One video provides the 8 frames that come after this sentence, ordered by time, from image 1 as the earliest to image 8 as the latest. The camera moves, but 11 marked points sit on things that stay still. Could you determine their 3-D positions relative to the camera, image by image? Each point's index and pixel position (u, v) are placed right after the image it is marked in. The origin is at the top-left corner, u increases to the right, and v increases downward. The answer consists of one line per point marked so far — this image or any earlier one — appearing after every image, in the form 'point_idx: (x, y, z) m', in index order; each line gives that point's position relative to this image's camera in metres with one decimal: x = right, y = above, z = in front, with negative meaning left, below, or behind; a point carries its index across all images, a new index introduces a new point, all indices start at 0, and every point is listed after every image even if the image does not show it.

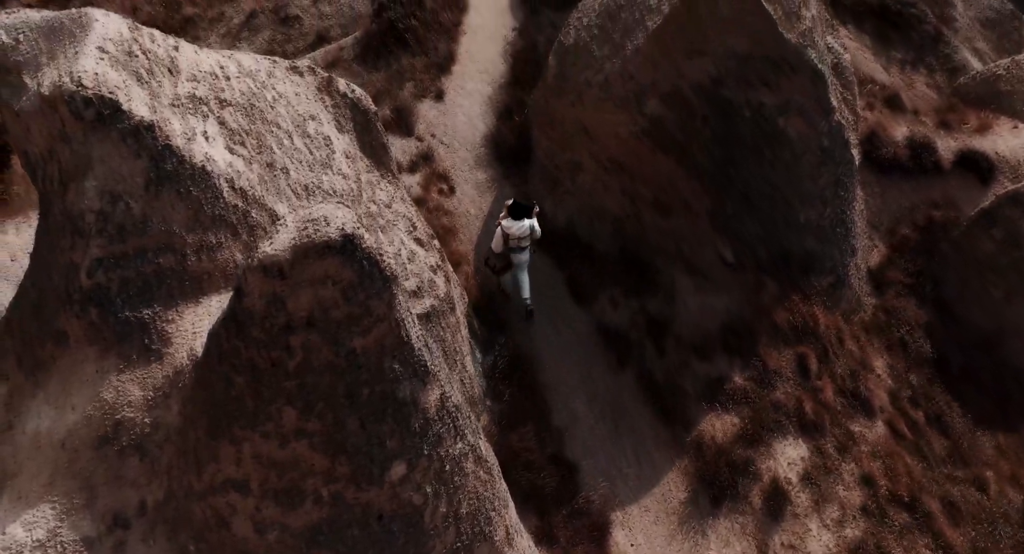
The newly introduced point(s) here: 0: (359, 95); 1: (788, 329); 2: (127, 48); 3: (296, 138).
0: (-1.4, +1.7, +7.1) m
1: (+3.0, -0.6, +8.3) m
2: (-2.5, +1.4, +5.0) m
3: (-1.8, +1.1, +6.3) m
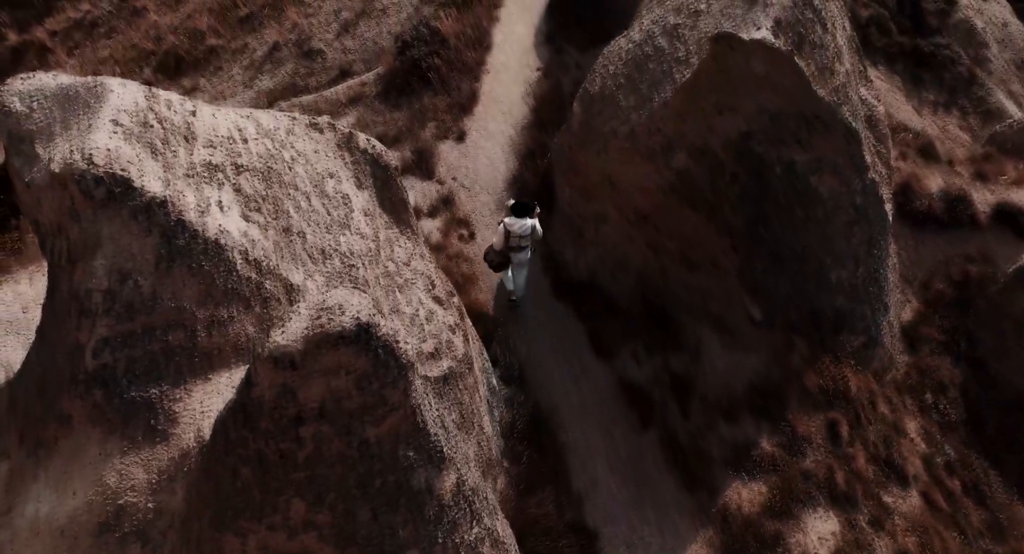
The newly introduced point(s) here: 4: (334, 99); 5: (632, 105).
0: (-1.2, +1.1, +6.9) m
1: (+3.2, -1.2, +8.0) m
2: (-2.3, +1.0, +4.9) m
3: (-1.6, +0.6, +6.1) m
4: (-3.1, +3.1, +13.5) m
5: (+1.3, +1.9, +8.4) m
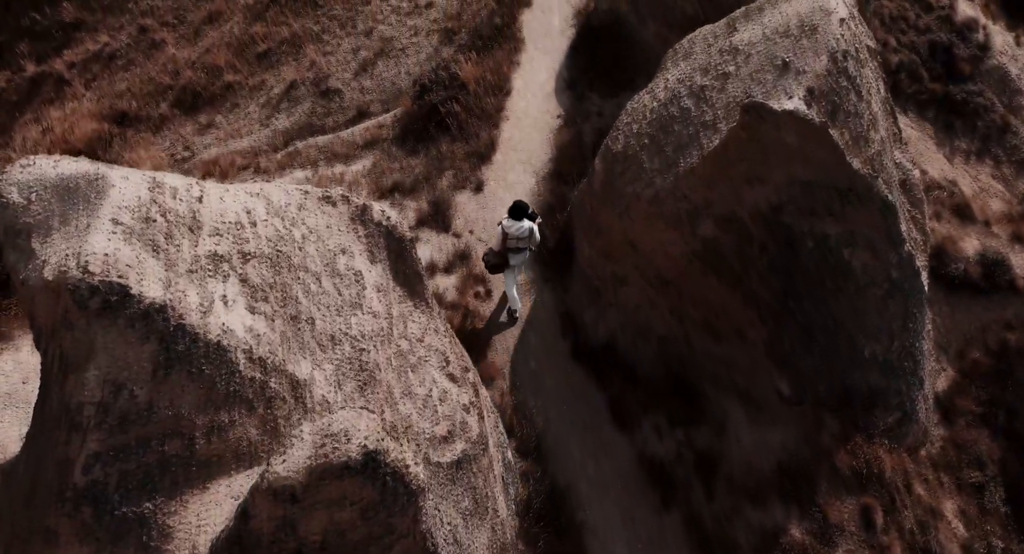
0: (-1.0, +0.5, +6.7) m
1: (+3.3, -1.9, +7.6) m
2: (-2.2, +0.4, +4.6) m
3: (-1.4, 0.0, +5.8) m
4: (-2.8, +2.4, +13.3) m
5: (+1.5, +1.2, +8.1) m
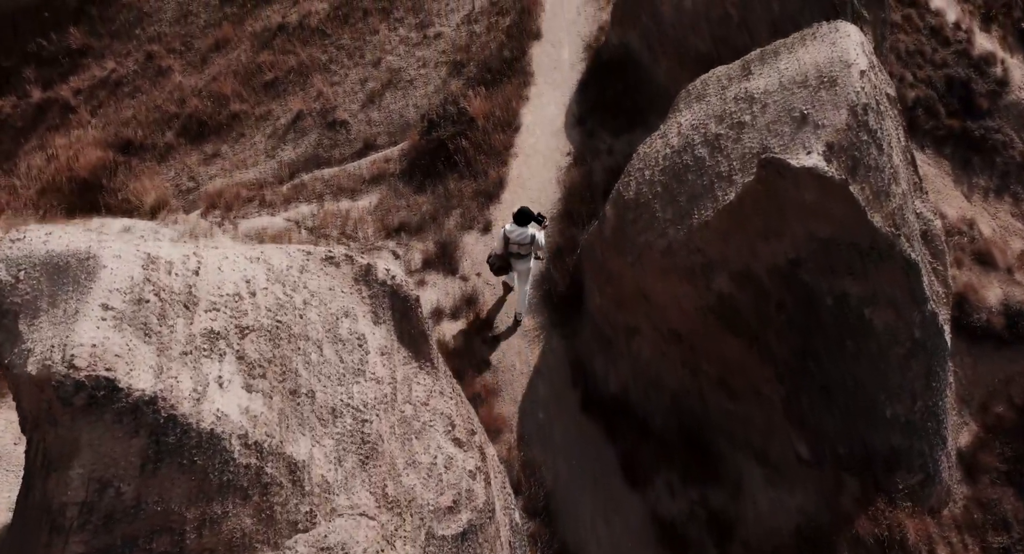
0: (-0.9, 0.0, +6.4) m
1: (+3.4, -2.5, +7.3) m
2: (-2.1, -0.1, +4.4) m
3: (-1.4, -0.5, +5.6) m
4: (-2.6, +1.8, +13.1) m
5: (+1.6, +0.6, +7.9) m
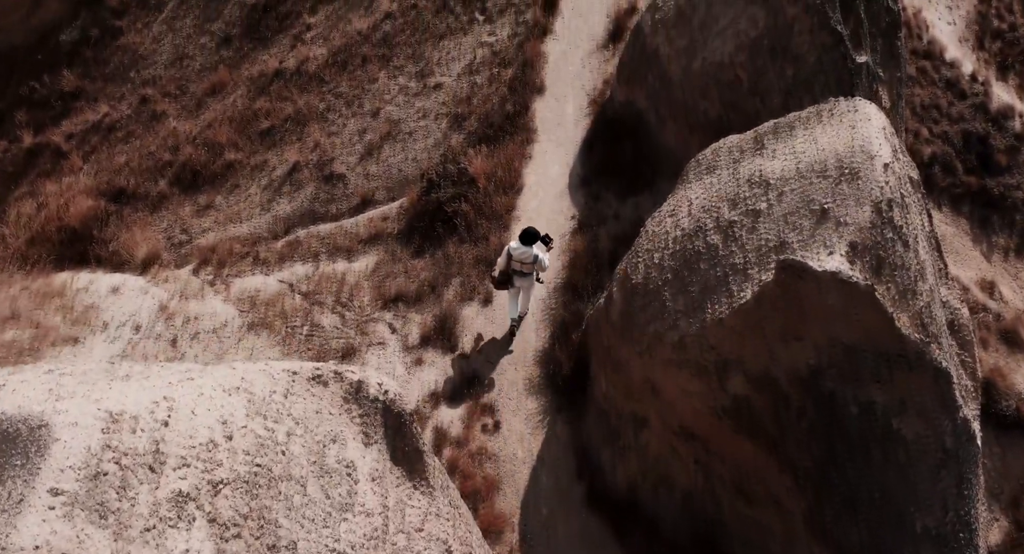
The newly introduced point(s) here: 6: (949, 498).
0: (-0.9, -0.9, +6.0) m
1: (+3.4, -3.4, +6.8) m
2: (-2.1, -0.9, +3.9) m
3: (-1.3, -1.4, +5.1) m
4: (-2.6, +0.7, +12.7) m
5: (+1.6, -0.3, +7.4) m
6: (+3.8, -1.9, +6.7) m
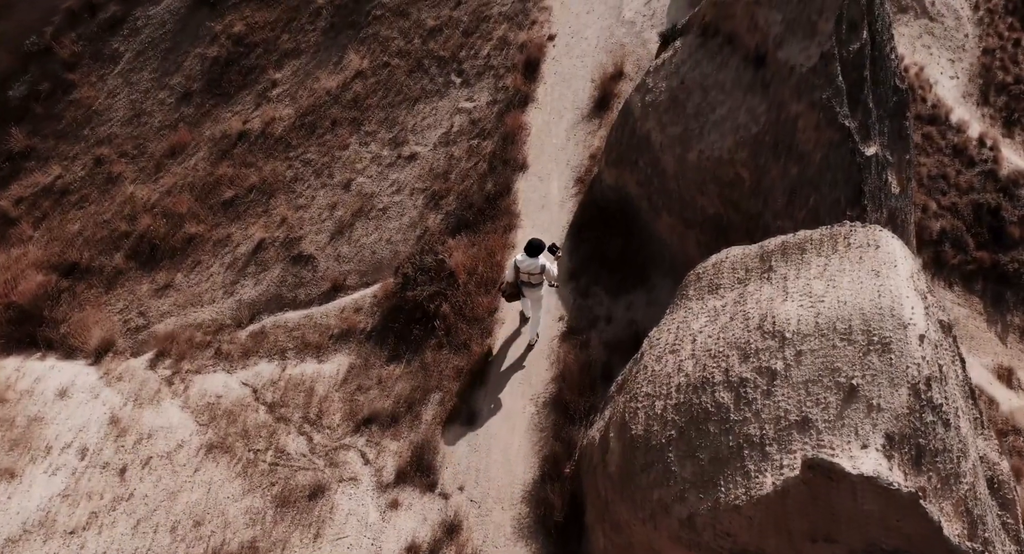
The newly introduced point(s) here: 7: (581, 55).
0: (-1.0, -2.4, +5.0) m
1: (+3.4, -4.8, +6.0) m
2: (-2.2, -2.4, +3.0) m
3: (-1.4, -2.9, +4.2) m
4: (-2.9, -0.7, +11.7) m
5: (+1.5, -1.7, +6.6) m
6: (+3.7, -3.3, +5.9) m
7: (+1.2, +3.8, +13.4) m
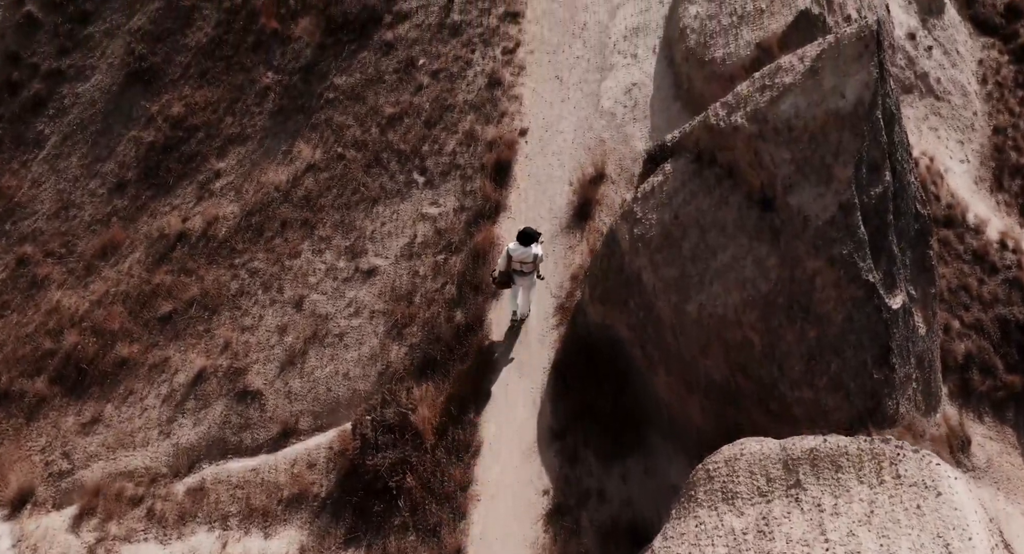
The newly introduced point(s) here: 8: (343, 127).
0: (-1.1, -4.3, +3.5) m
1: (+3.3, -6.6, +4.6) m
2: (-2.2, -4.4, +1.5) m
3: (-1.4, -4.8, +2.7) m
4: (-3.2, -2.7, +10.1) m
5: (+1.4, -3.6, +5.2) m
6: (+3.7, -5.1, +4.6) m
7: (+0.7, +2.0, +12.0) m
8: (-2.9, +2.5, +13.1) m
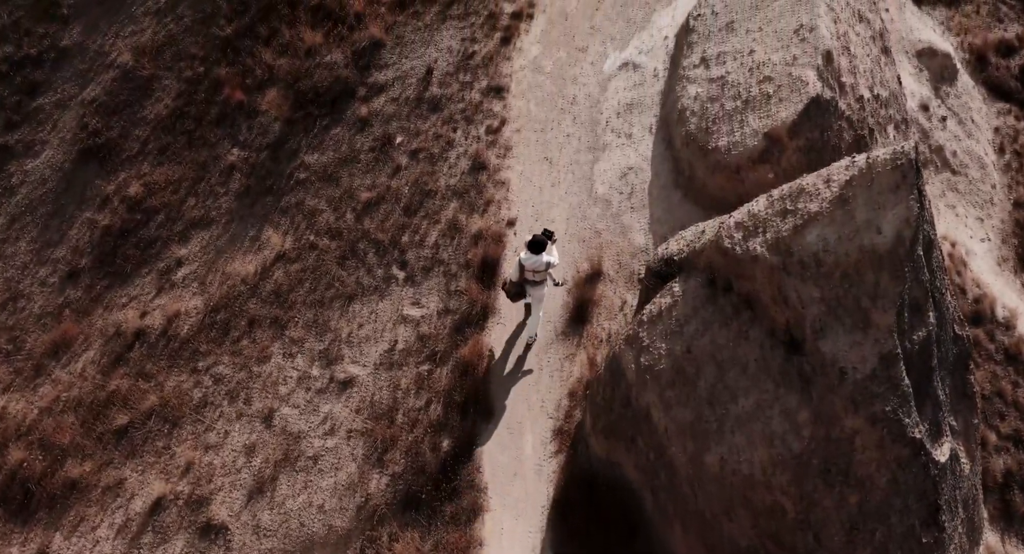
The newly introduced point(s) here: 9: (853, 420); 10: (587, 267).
0: (-0.9, -5.7, +2.4) m
1: (+3.5, -7.9, +3.6) m
2: (-2.0, -5.8, +0.3) m
3: (-1.3, -6.2, +1.6) m
4: (-3.2, -4.2, +9.0) m
5: (+1.5, -4.9, +4.1) m
6: (+3.8, -6.4, +3.5) m
7: (+0.5, +0.5, +11.0) m
8: (-3.1, +1.0, +12.1) m
9: (+3.0, -1.2, +6.7) m
10: (+1.0, +0.2, +10.7) m
